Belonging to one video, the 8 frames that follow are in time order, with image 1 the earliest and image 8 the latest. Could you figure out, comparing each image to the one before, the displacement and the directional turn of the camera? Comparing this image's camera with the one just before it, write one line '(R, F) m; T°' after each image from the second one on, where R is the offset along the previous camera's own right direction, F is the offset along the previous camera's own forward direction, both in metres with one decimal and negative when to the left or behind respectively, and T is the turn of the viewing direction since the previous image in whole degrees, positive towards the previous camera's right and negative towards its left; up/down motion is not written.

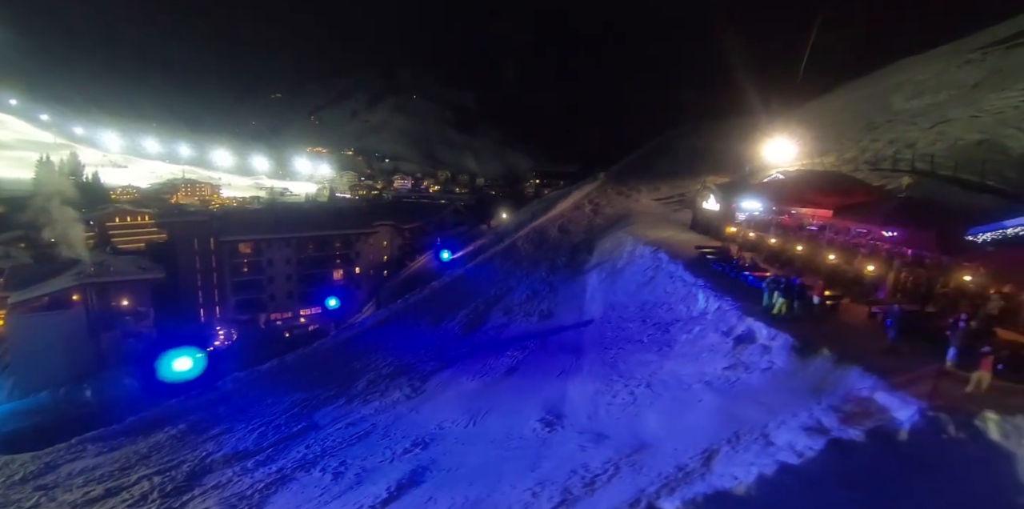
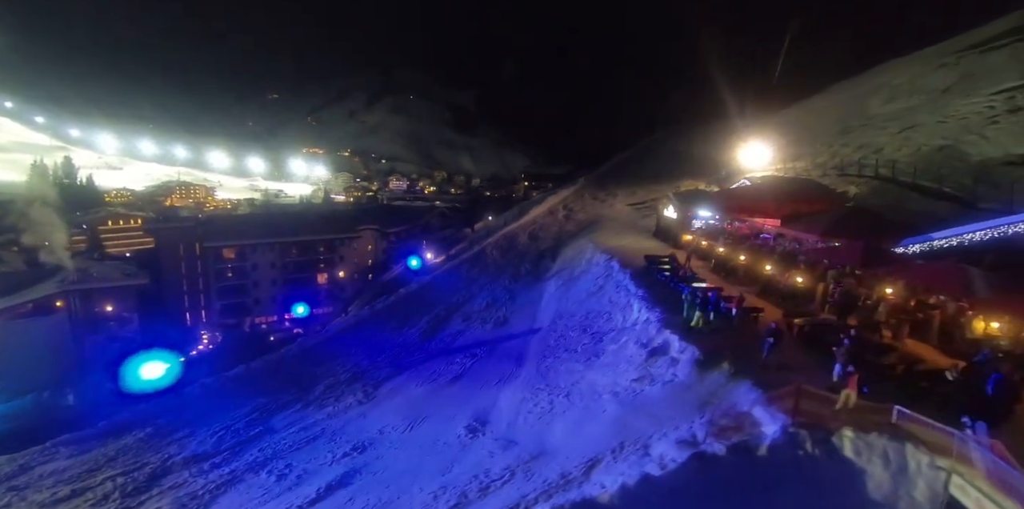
(+1.5, -0.2) m; 0°
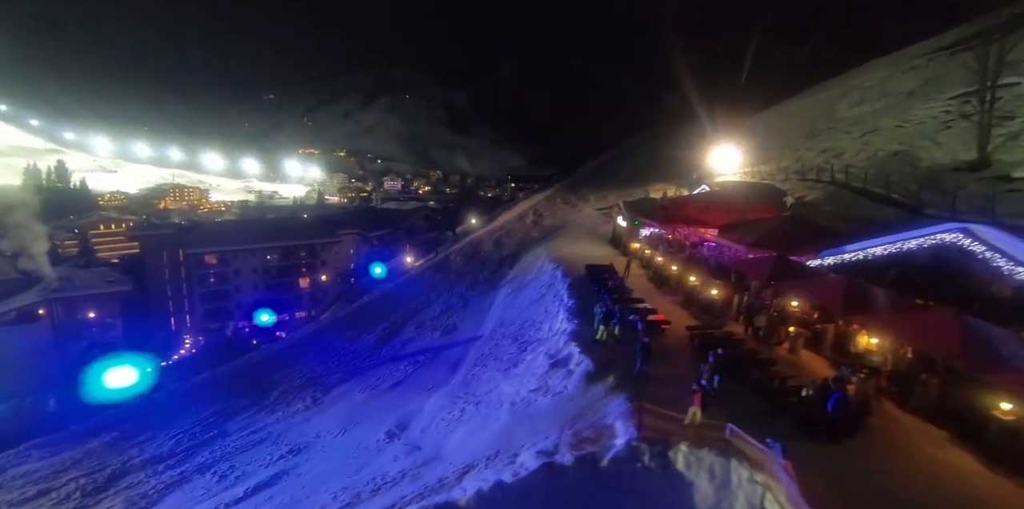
(+1.9, -0.4) m; 0°
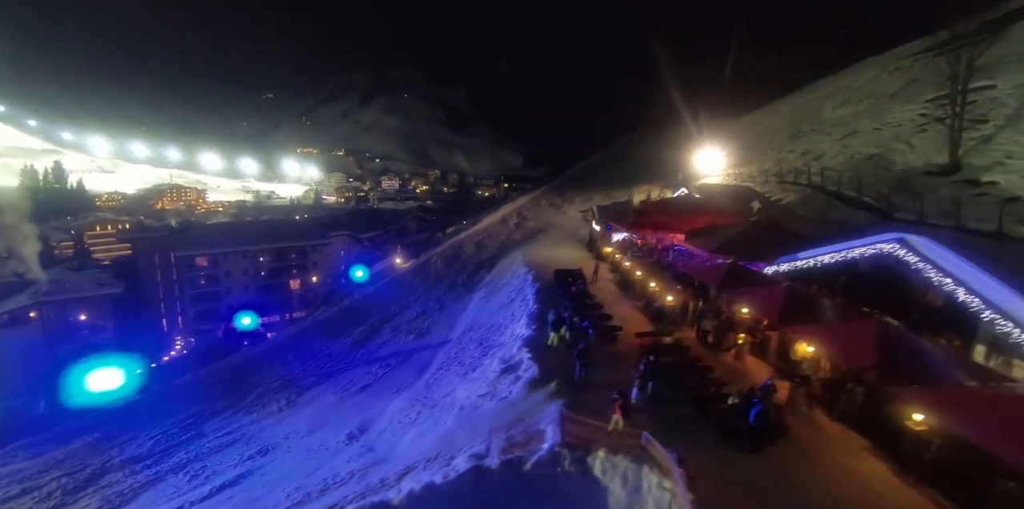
(+1.0, -0.2) m; 0°
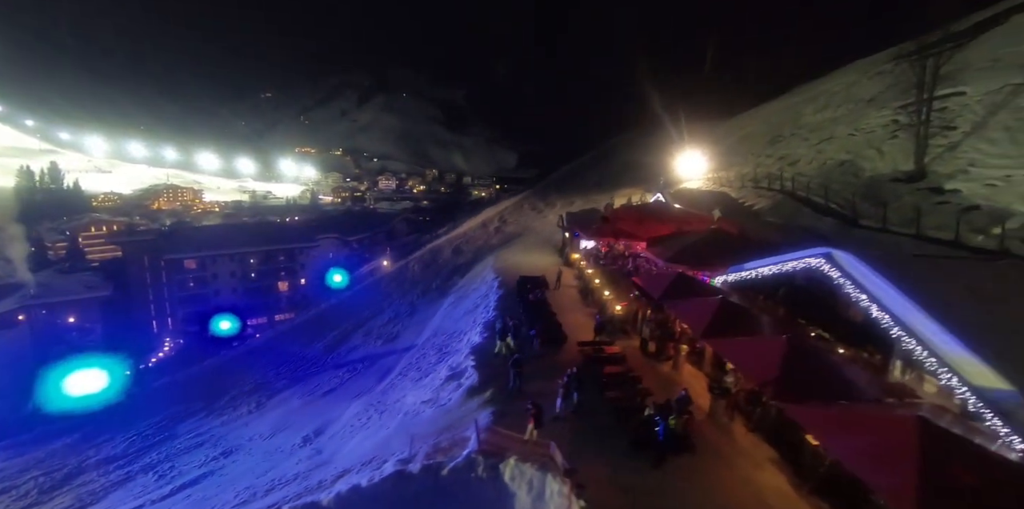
(+1.2, -0.3) m; 0°
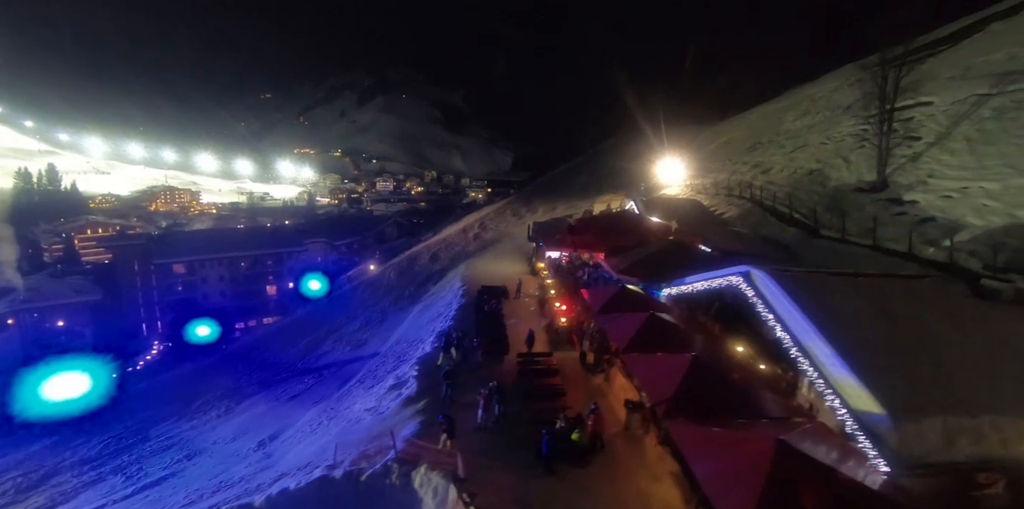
(+1.4, -0.4) m; 0°
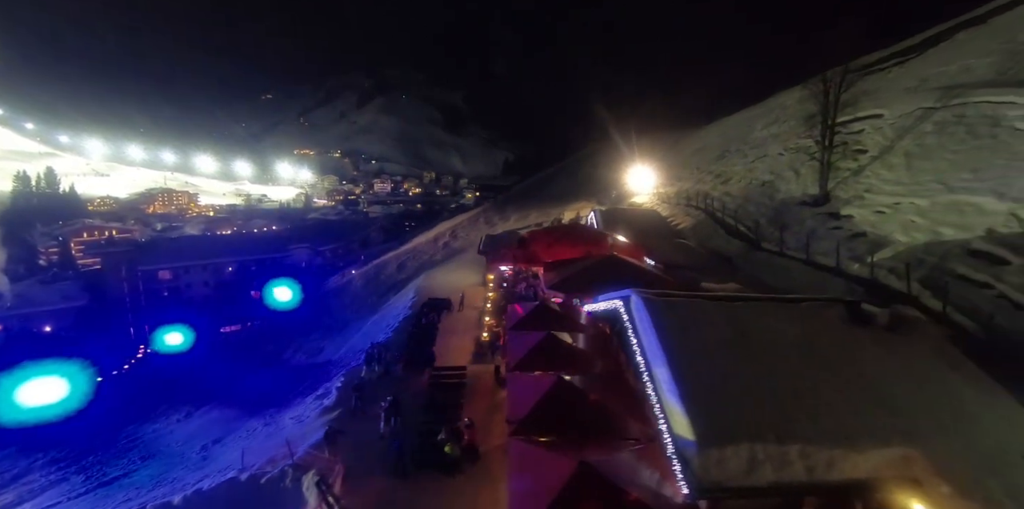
(+2.1, -0.8) m; 0°
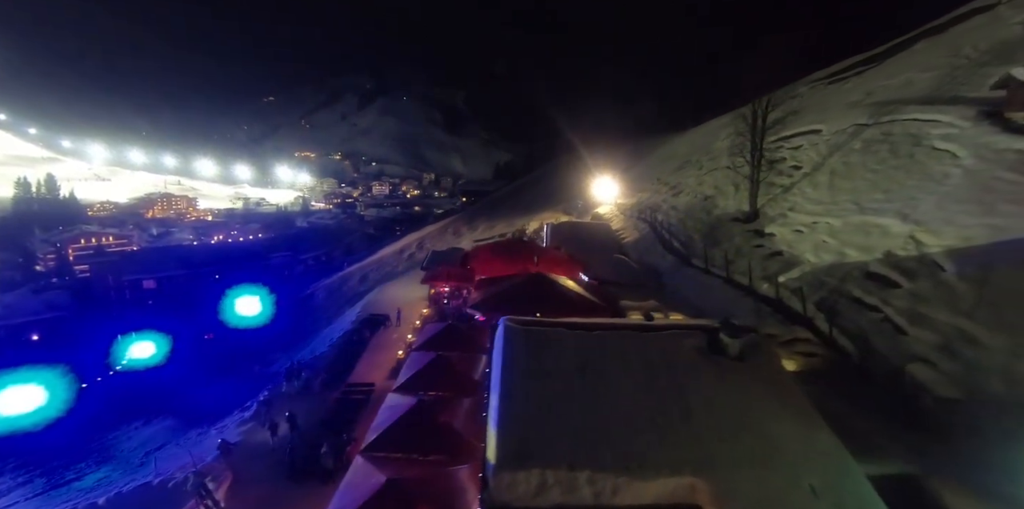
(+2.8, -1.1) m; 0°
